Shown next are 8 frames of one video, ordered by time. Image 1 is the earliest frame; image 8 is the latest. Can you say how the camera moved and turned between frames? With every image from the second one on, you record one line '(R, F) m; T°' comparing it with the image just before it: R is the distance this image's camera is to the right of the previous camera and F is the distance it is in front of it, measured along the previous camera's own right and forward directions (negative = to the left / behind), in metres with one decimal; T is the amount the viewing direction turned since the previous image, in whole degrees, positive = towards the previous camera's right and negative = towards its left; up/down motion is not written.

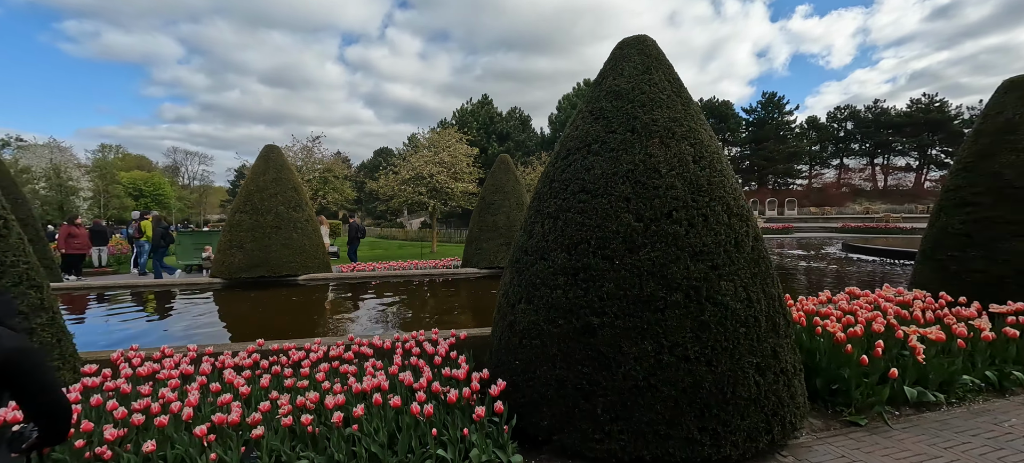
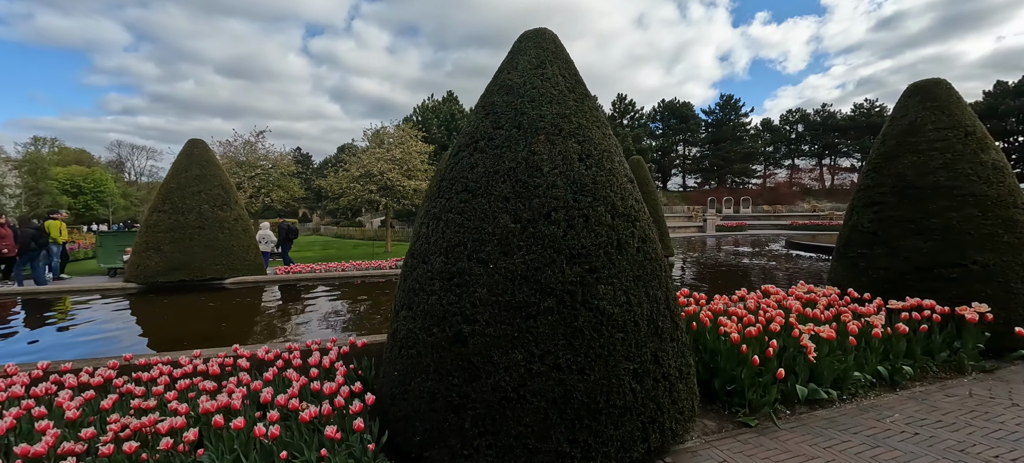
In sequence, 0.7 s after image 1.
(+0.7, +0.2) m; +4°
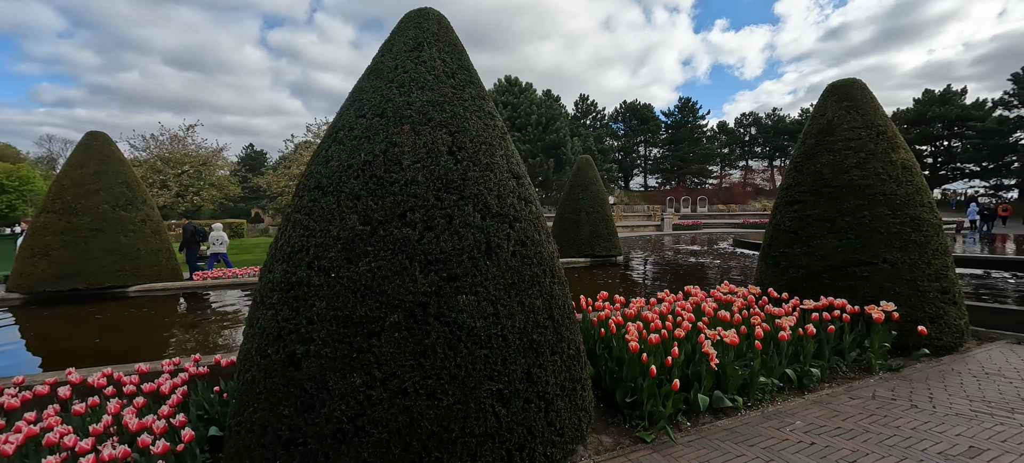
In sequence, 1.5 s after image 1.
(+0.7, +0.3) m; +4°
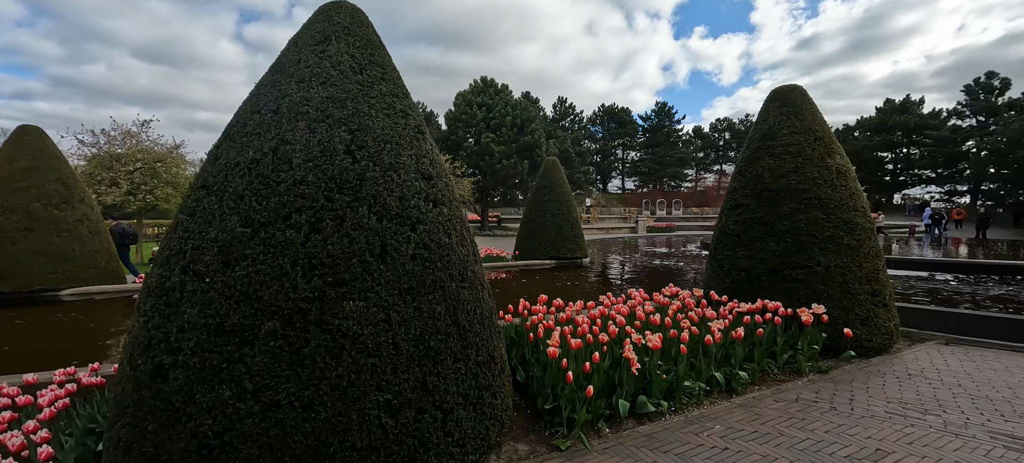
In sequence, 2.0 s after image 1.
(+0.5, +0.1) m; +2°
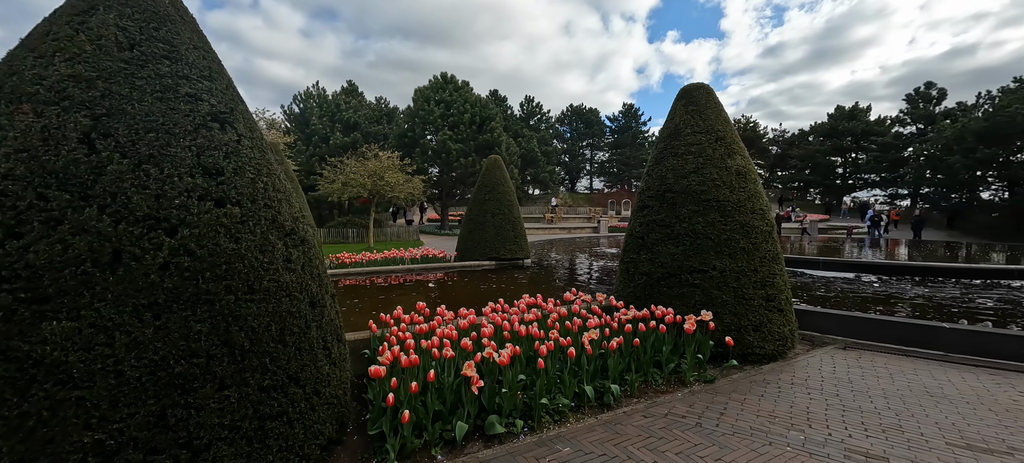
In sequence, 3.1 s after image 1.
(+1.1, +0.3) m; +3°
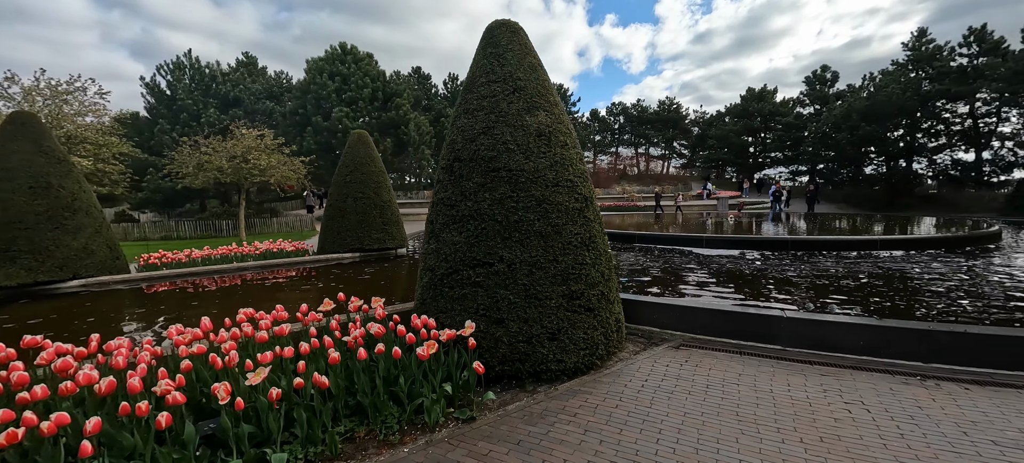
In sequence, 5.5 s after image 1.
(+1.9, +1.1) m; +7°
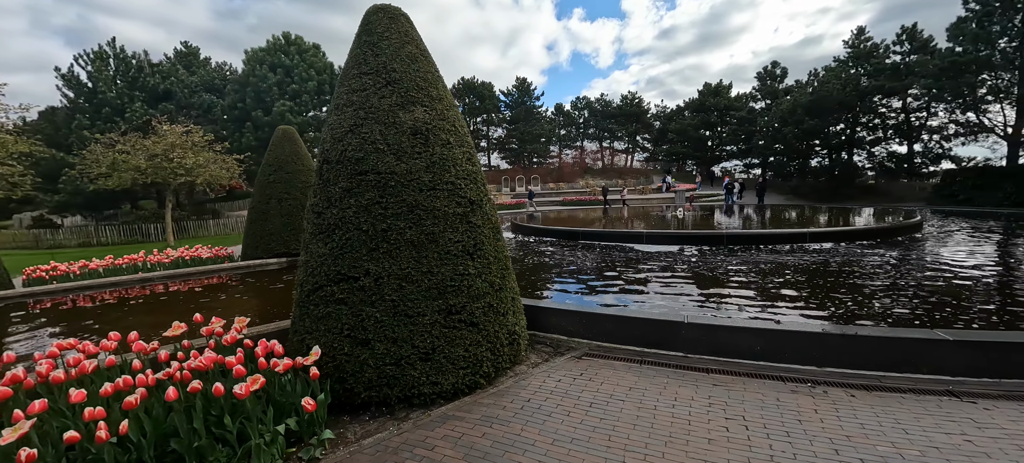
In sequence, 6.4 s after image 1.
(+0.8, +0.3) m; +4°
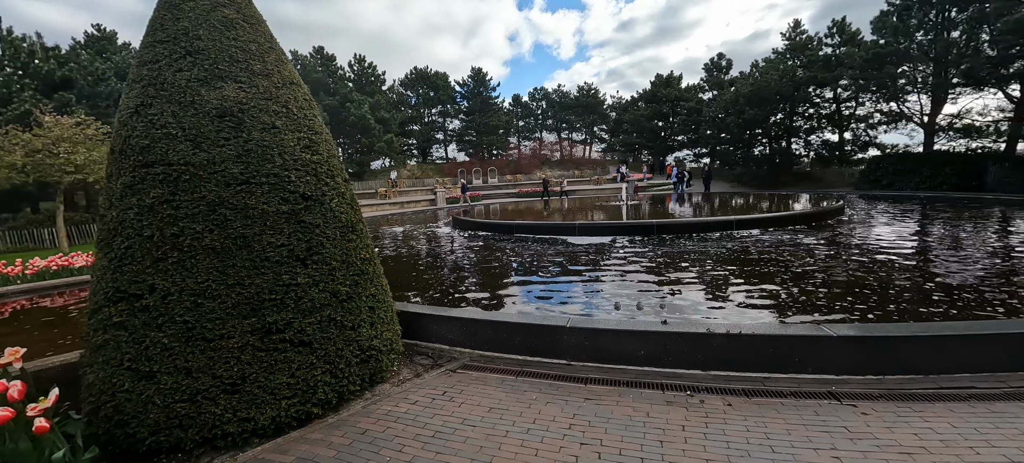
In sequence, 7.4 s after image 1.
(+0.9, +0.4) m; +5°
